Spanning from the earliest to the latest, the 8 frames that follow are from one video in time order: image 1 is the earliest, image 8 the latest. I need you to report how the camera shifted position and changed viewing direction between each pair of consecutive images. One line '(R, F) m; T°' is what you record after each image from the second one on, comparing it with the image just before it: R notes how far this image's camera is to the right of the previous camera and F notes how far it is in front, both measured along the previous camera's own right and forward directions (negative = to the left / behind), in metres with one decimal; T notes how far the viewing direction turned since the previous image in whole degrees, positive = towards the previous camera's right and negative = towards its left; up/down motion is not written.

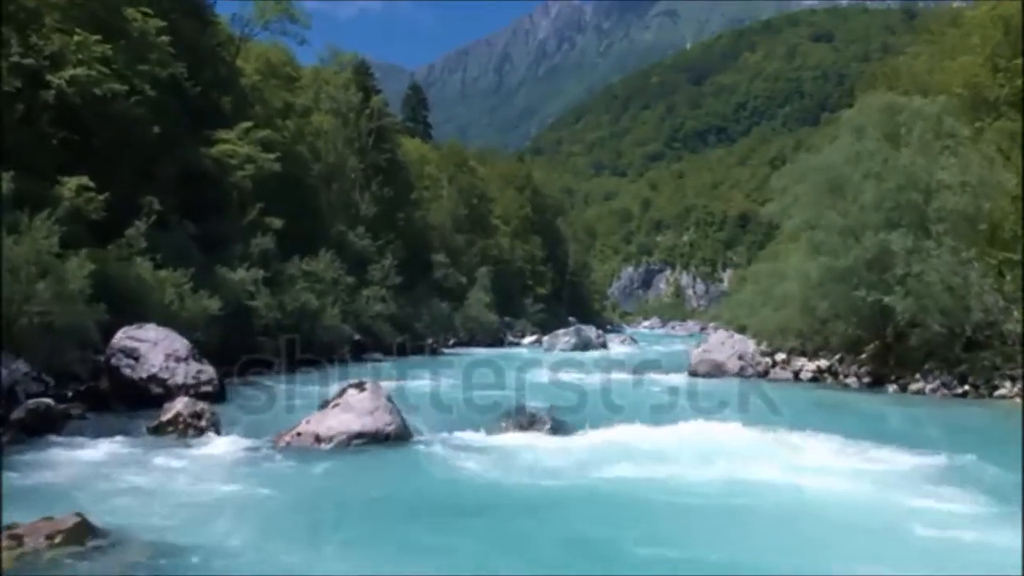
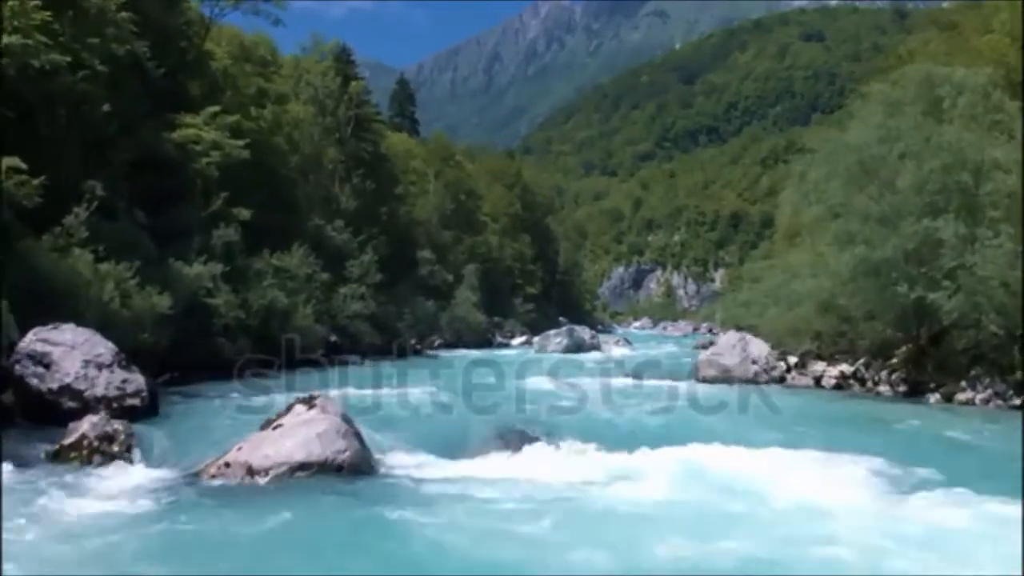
(0.0, +3.7) m; +1°
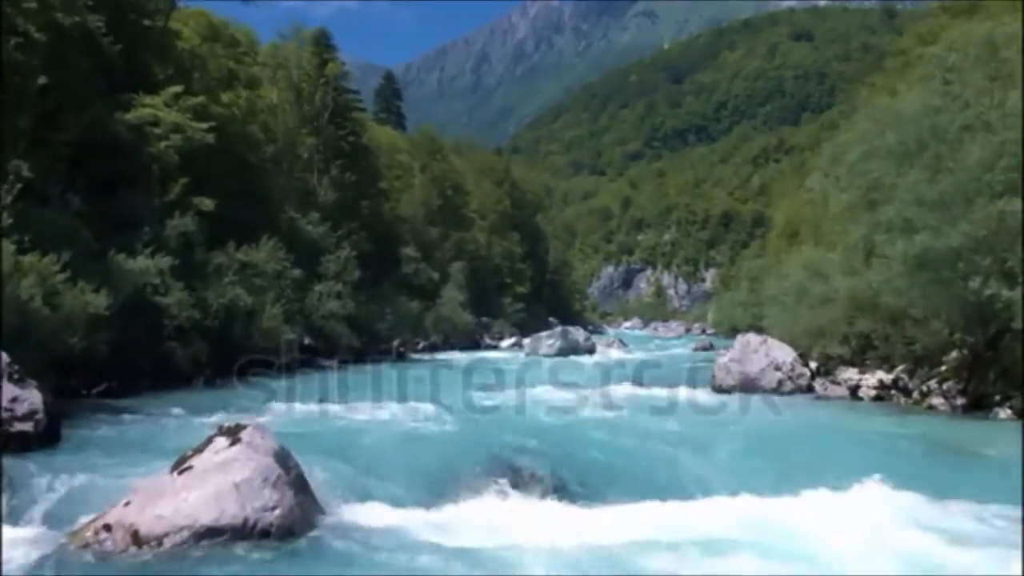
(-0.1, +4.1) m; +1°
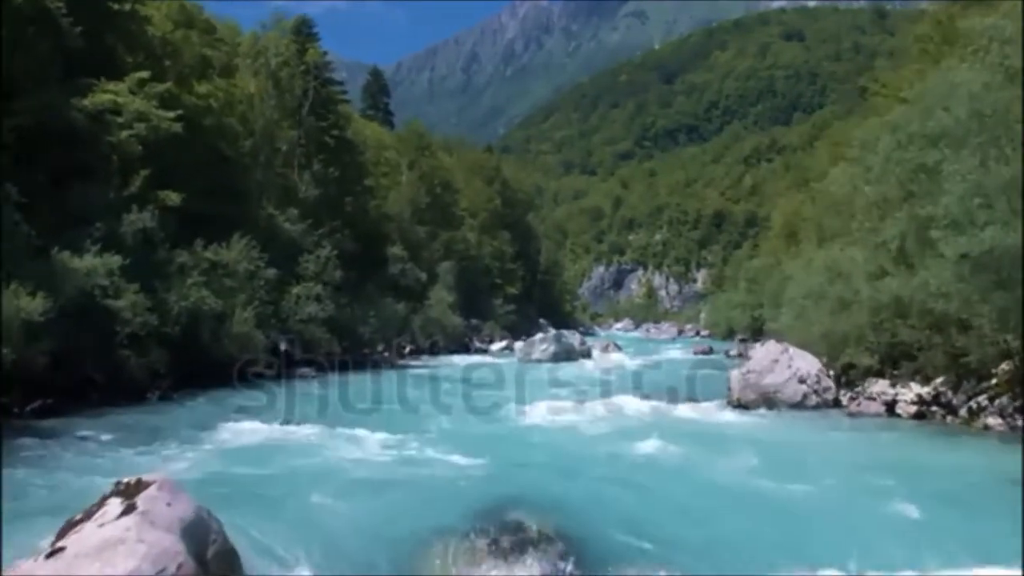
(-0.1, +3.1) m; 0°
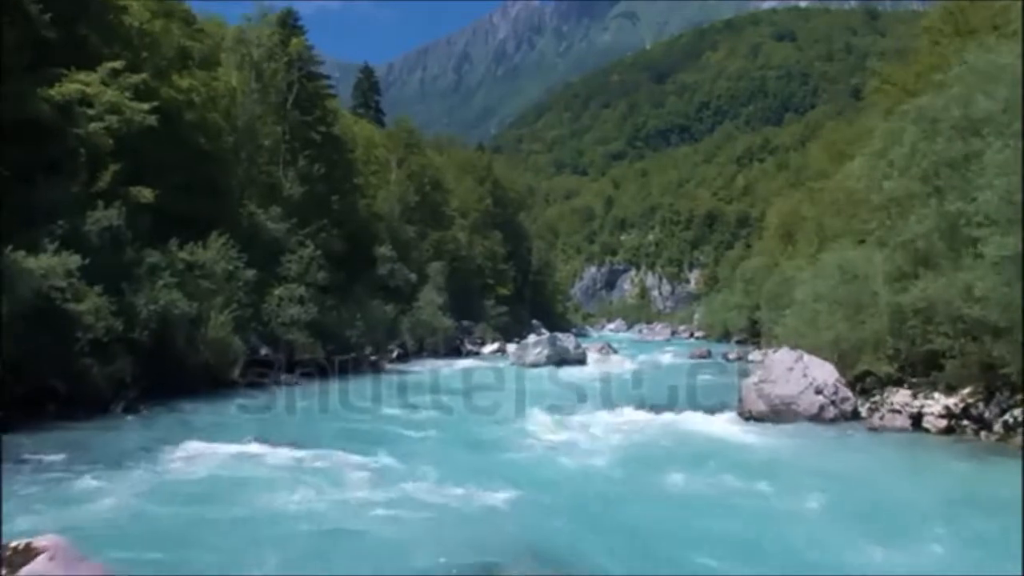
(-0.1, +2.0) m; 0°
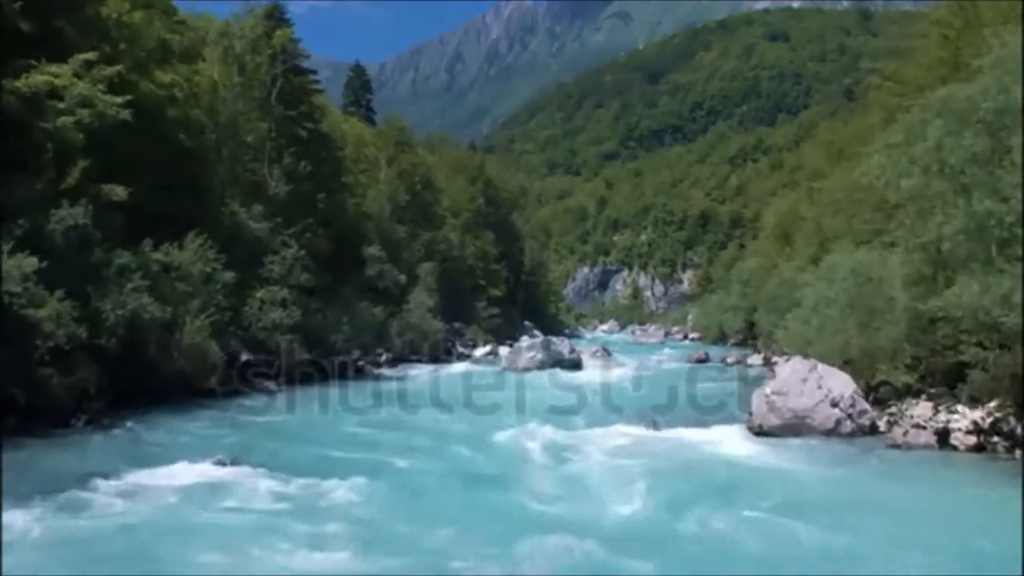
(0.0, +1.8) m; 0°
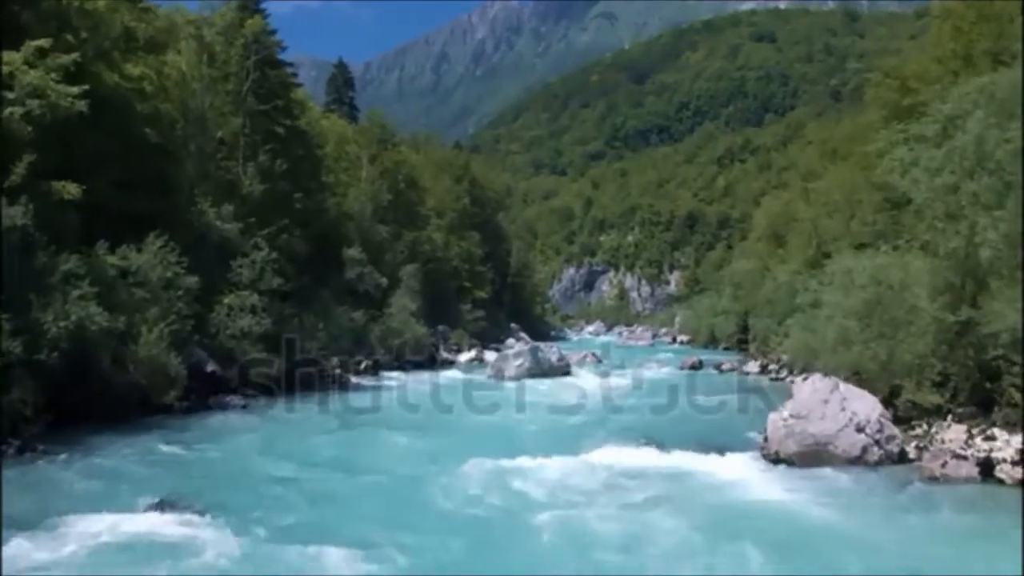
(0.0, +2.5) m; +1°
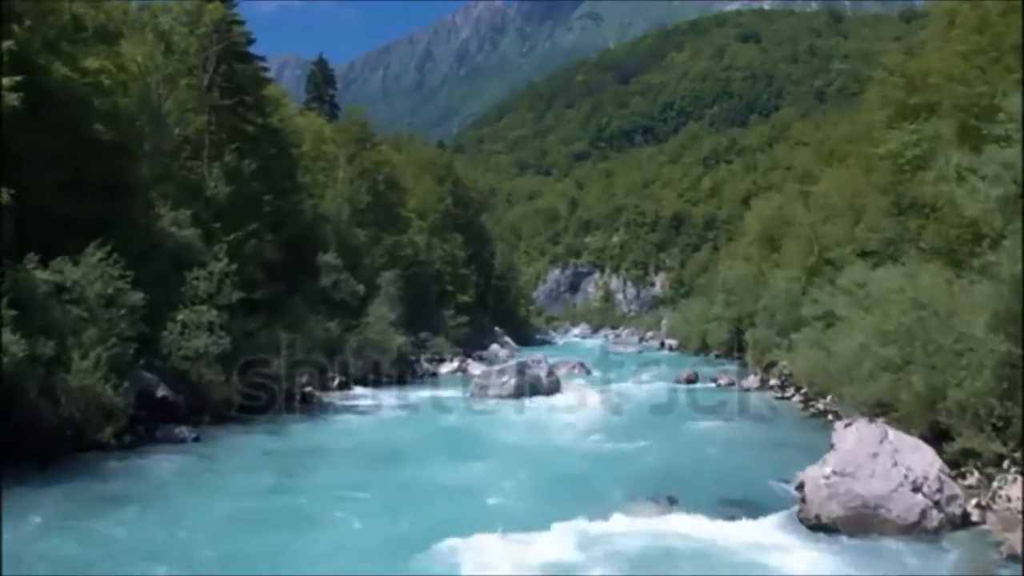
(0.0, +3.5) m; +1°
